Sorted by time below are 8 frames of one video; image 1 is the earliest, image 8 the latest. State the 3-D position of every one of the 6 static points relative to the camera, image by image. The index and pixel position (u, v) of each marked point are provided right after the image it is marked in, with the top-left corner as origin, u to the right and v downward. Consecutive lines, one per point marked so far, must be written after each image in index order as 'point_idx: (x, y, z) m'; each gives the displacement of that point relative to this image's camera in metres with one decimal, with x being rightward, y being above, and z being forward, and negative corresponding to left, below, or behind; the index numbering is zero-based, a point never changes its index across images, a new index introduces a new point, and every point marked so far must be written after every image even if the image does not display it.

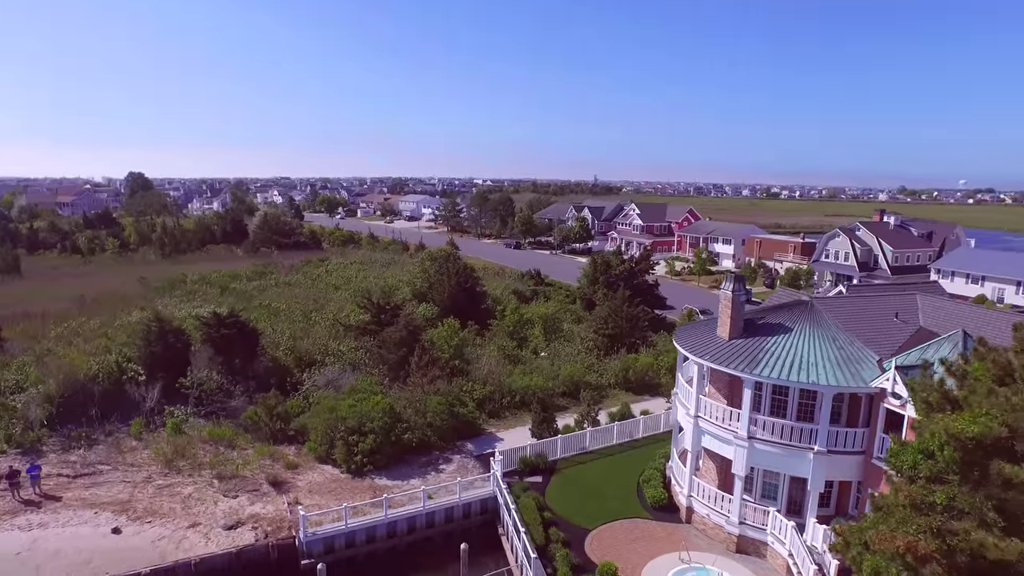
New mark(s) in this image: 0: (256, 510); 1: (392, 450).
0: (-6.1, -5.3, +16.2) m
1: (-3.2, -4.4, +18.4) m
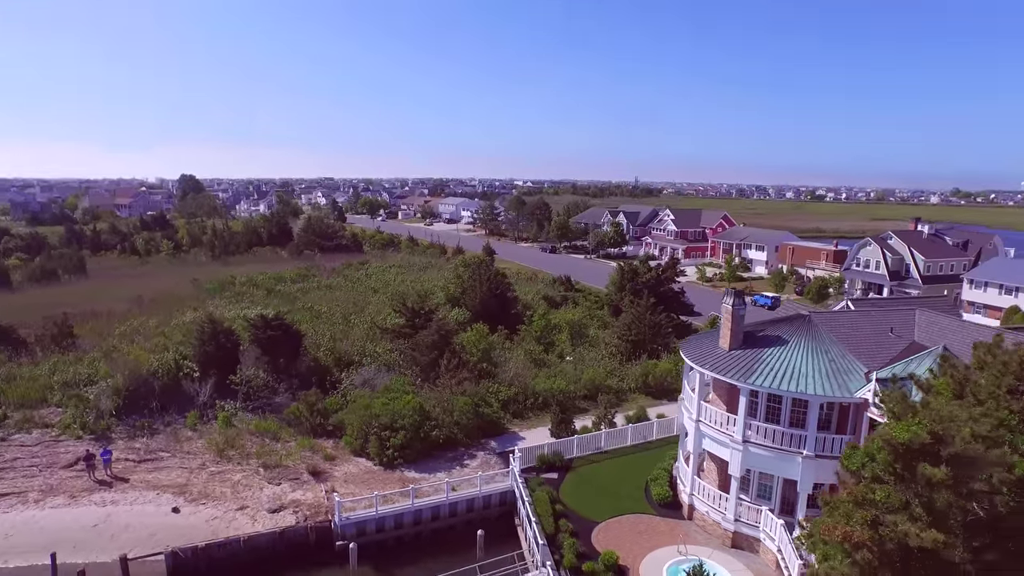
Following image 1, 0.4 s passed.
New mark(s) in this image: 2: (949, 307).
0: (-5.7, -5.5, +17.9) m
1: (-2.7, -4.6, +20.0) m
2: (+12.2, -0.6, +18.7) m
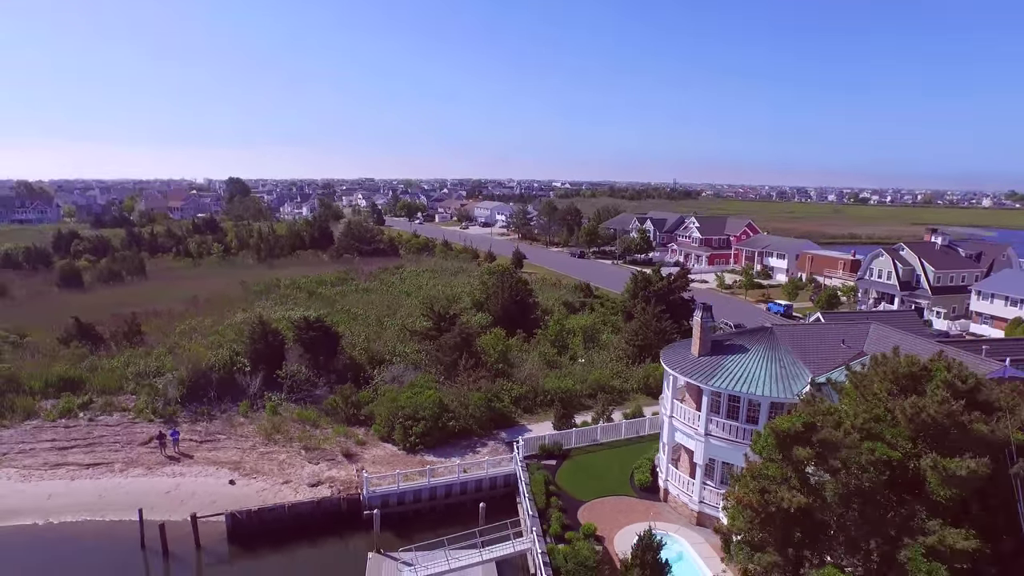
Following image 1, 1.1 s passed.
0: (-5.6, -5.8, +21.1) m
1: (-2.4, -4.9, +23.0) m
2: (+12.3, -1.1, +20.9) m
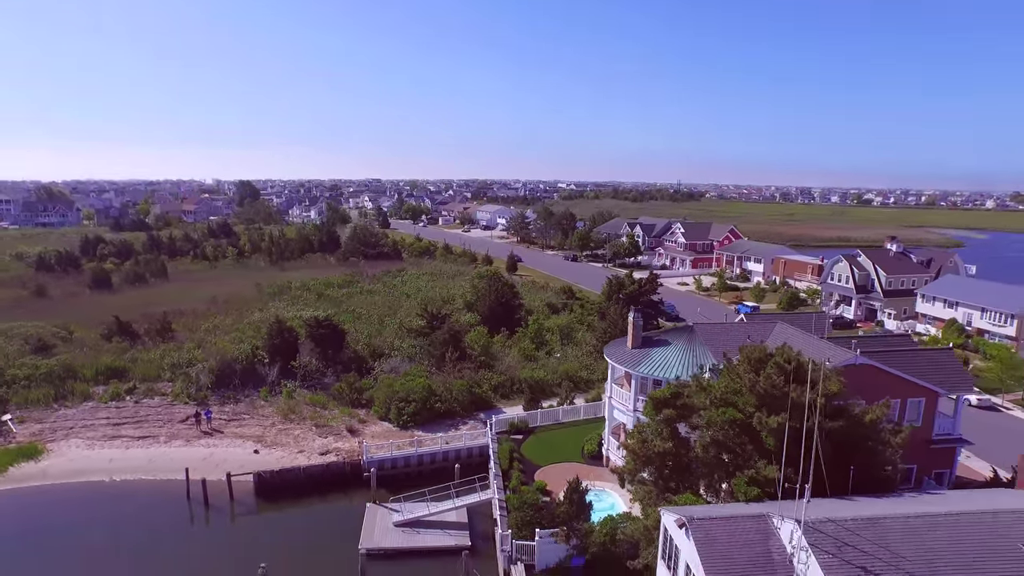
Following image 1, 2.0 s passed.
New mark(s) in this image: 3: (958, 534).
0: (-6.6, -6.0, +25.7) m
1: (-3.4, -5.1, +27.5) m
2: (+11.4, -1.3, +25.3) m
3: (+7.6, -4.2, +11.6) m
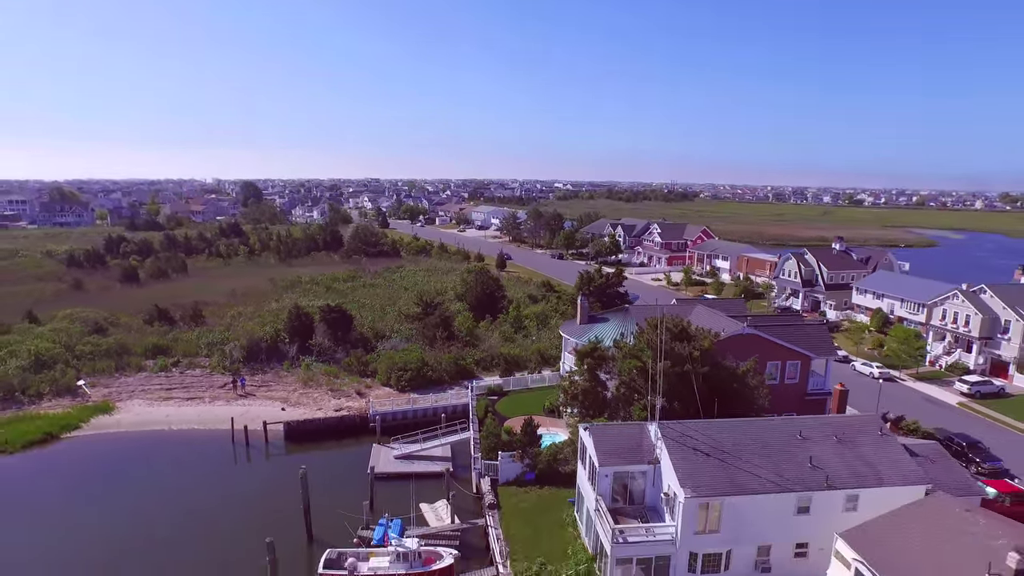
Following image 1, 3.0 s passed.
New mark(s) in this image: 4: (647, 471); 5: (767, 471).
0: (-7.7, -5.5, +32.0) m
1: (-4.5, -4.7, +33.8) m
2: (+10.3, -0.8, +31.7) m
3: (+6.6, -3.8, +18.0) m
4: (+3.5, -4.8, +17.8) m
5: (+6.3, -4.5, +16.7) m
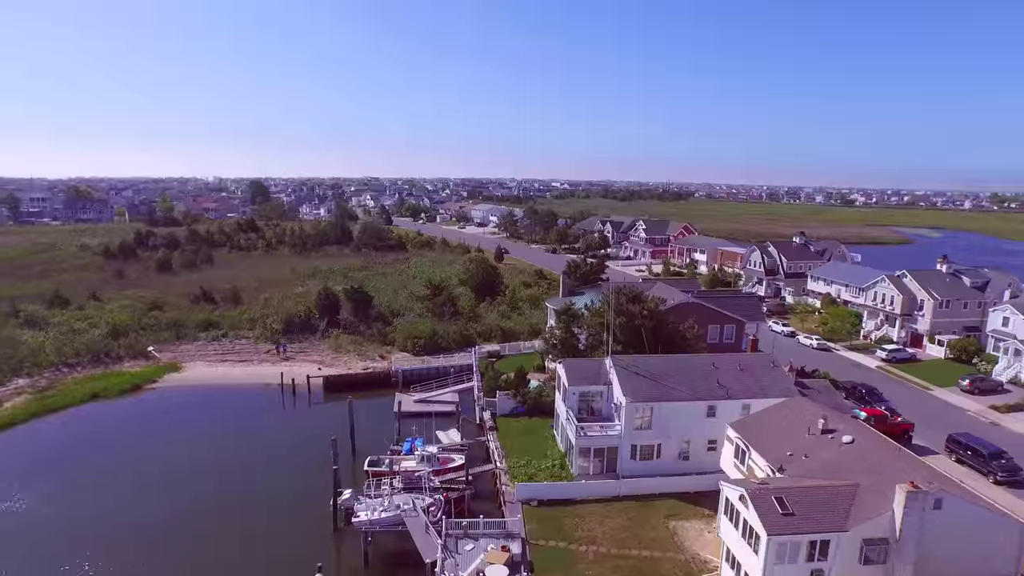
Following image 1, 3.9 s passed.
0: (-7.9, -4.4, +39.0) m
1: (-4.8, -3.6, +40.9) m
2: (+10.0, +0.2, +38.7) m
3: (+6.4, -2.8, +25.0) m
4: (+3.3, -3.7, +24.9) m
5: (+6.1, -3.4, +23.8) m
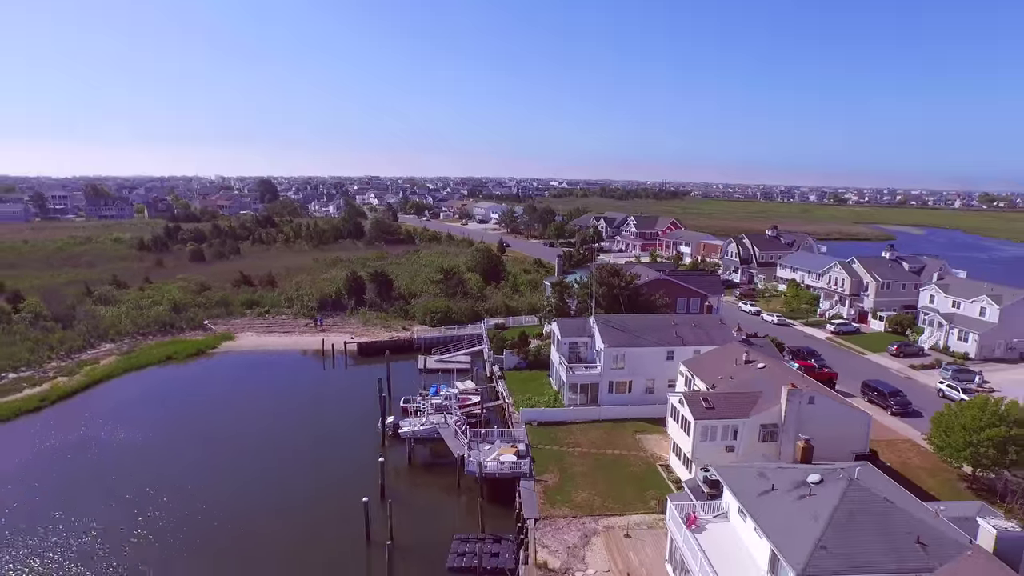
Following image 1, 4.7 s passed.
0: (-7.7, -3.2, +46.1) m
1: (-4.6, -2.3, +48.0) m
2: (+10.2, +1.4, +45.8) m
3: (+6.6, -1.6, +32.1) m
4: (+3.6, -2.5, +32.0) m
5: (+6.3, -2.2, +30.9) m
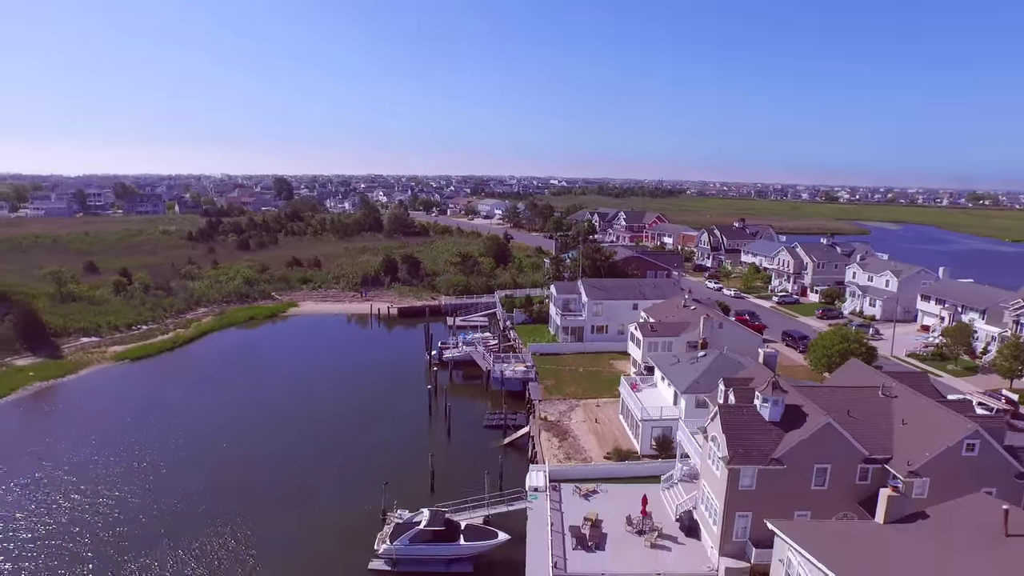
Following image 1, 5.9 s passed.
0: (-7.2, -1.3, +57.8) m
1: (-4.0, -0.4, +59.7) m
2: (+10.8, +3.3, +57.6) m
3: (+7.2, +0.3, +43.9) m
4: (+4.1, -0.7, +43.7) m
5: (+6.9, -0.4, +42.6) m
